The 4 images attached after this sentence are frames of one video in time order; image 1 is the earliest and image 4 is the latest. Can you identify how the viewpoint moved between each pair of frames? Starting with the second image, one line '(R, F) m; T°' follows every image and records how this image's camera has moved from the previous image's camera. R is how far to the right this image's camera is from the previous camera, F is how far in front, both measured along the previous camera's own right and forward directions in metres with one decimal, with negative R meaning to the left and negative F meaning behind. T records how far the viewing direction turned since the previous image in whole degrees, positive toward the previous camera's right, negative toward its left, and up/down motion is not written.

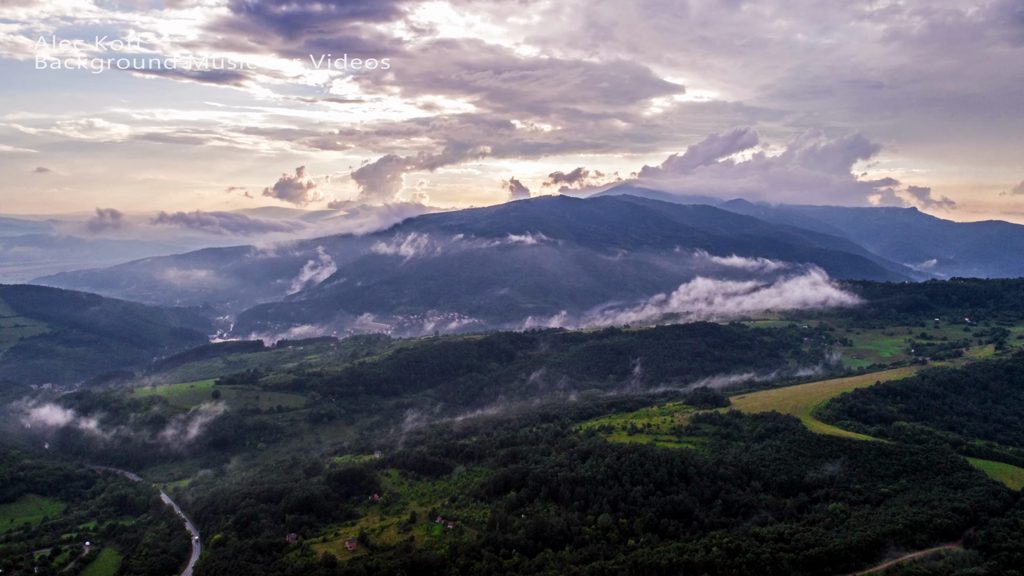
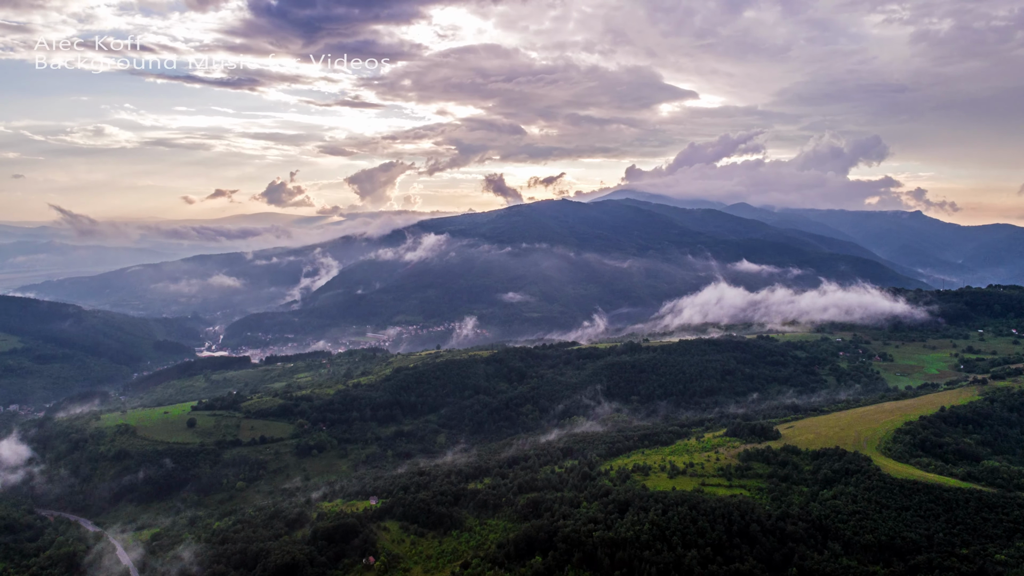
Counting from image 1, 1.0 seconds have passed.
(-1.7, +8.0) m; 0°
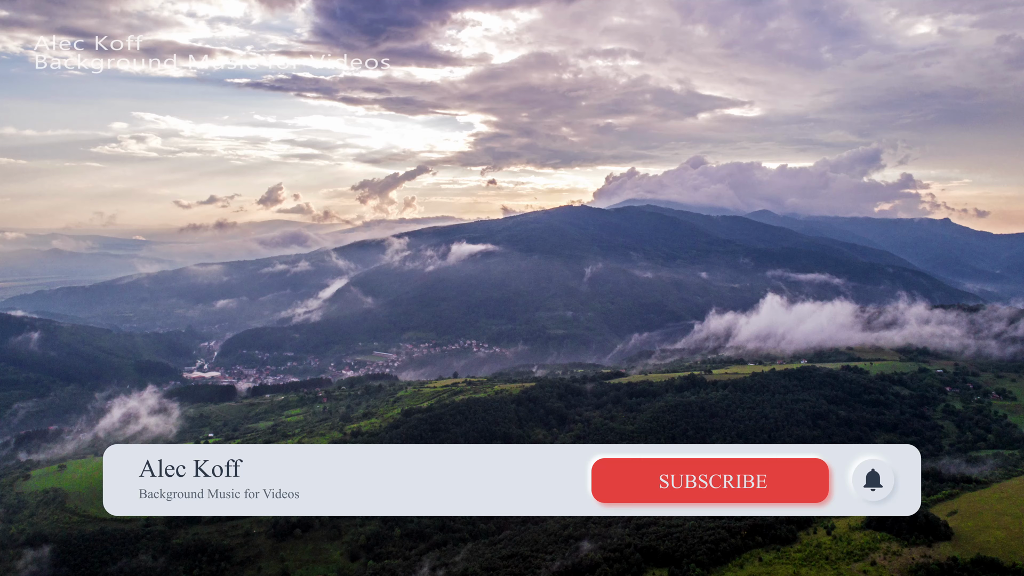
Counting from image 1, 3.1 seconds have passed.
(-3.1, +15.1) m; -1°
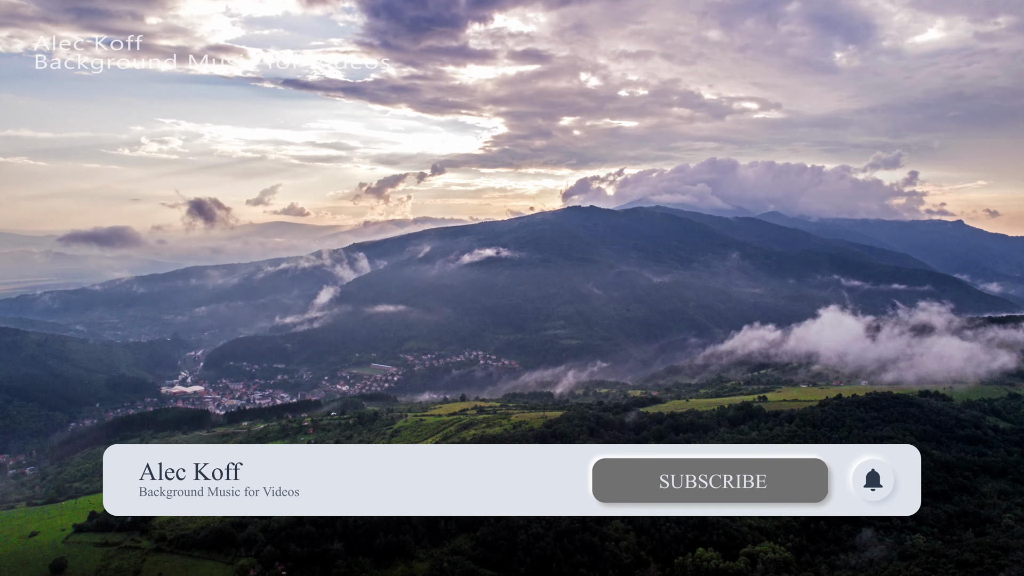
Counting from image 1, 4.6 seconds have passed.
(-2.0, +11.3) m; 0°
